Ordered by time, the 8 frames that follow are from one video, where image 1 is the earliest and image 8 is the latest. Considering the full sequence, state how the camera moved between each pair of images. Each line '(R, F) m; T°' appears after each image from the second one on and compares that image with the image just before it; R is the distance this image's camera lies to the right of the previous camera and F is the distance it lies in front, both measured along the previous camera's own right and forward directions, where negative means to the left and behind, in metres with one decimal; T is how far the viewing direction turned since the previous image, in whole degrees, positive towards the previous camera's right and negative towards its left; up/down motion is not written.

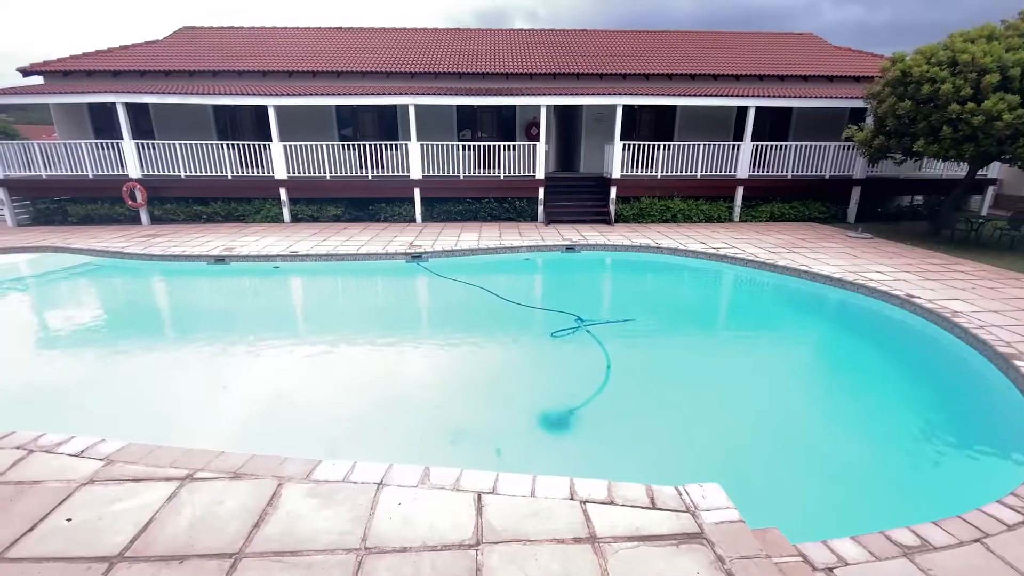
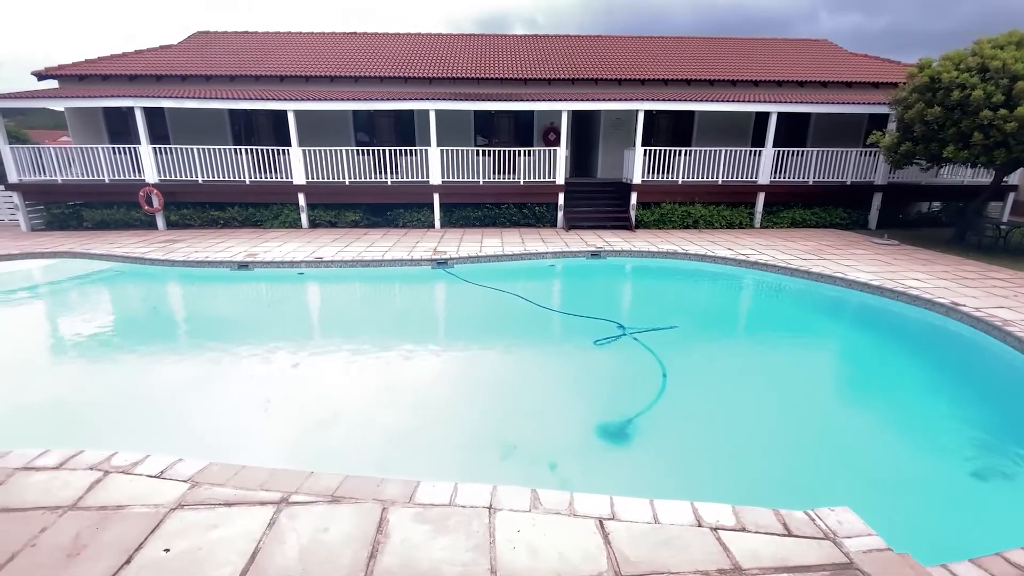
(-0.5, +0.1) m; 0°
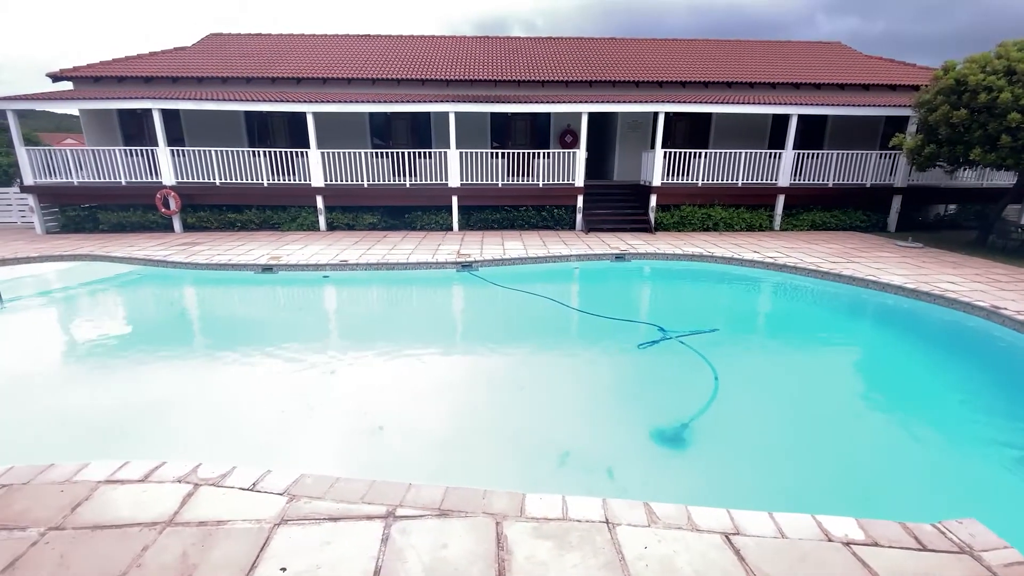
(-0.5, +0.1) m; 0°
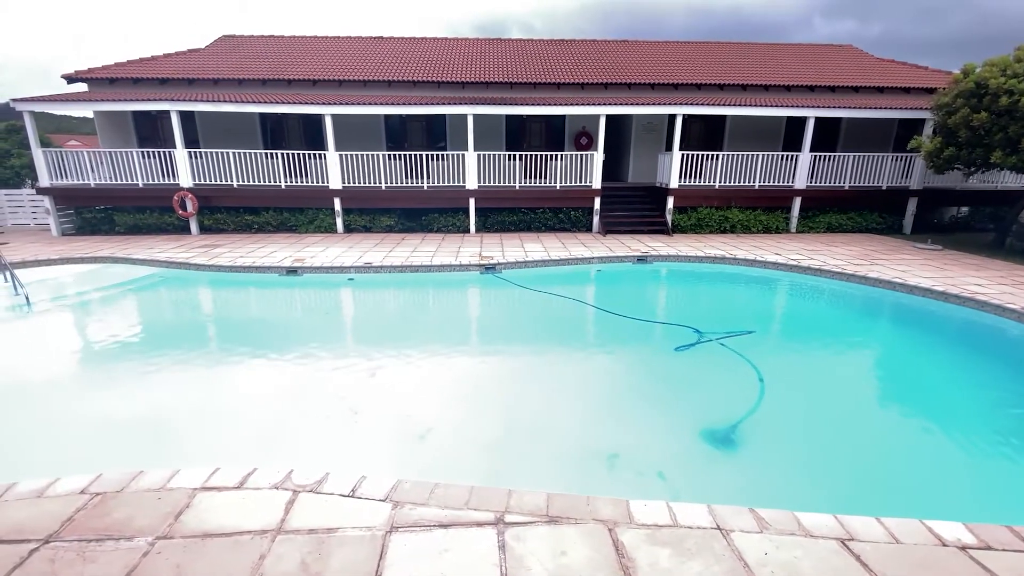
(-0.5, 0.0) m; 0°
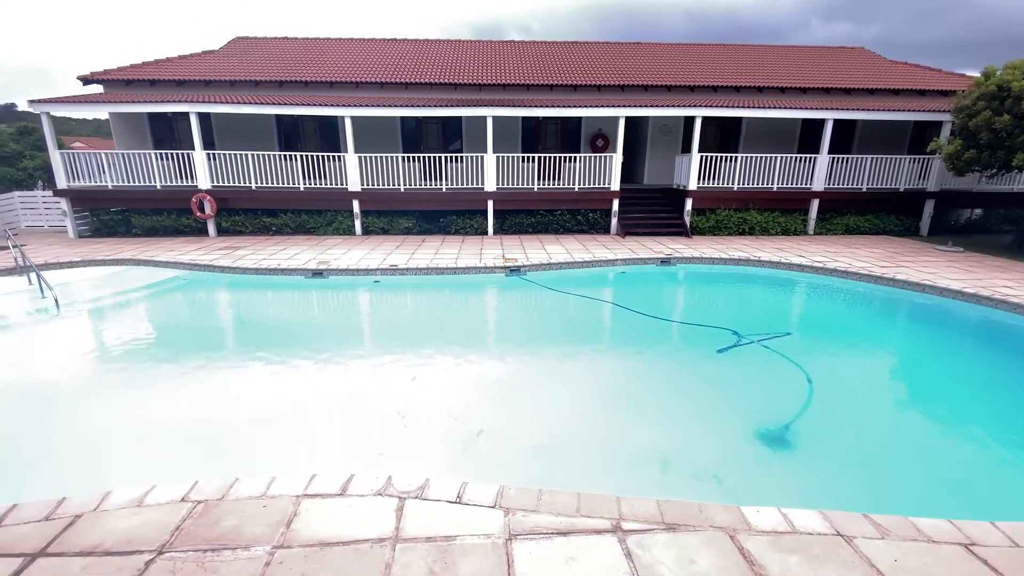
(-0.5, 0.0) m; 0°
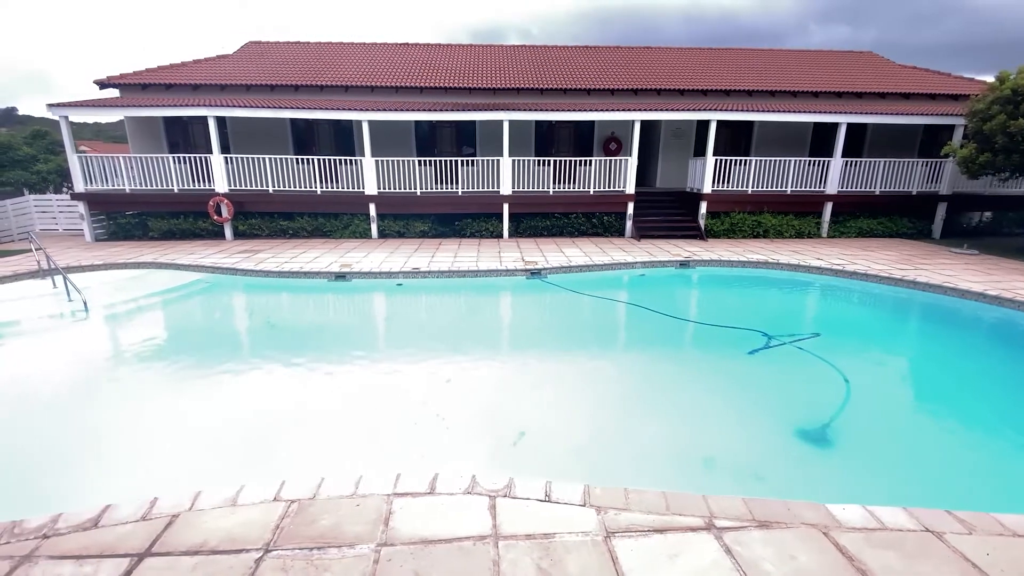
(-0.4, 0.0) m; 0°
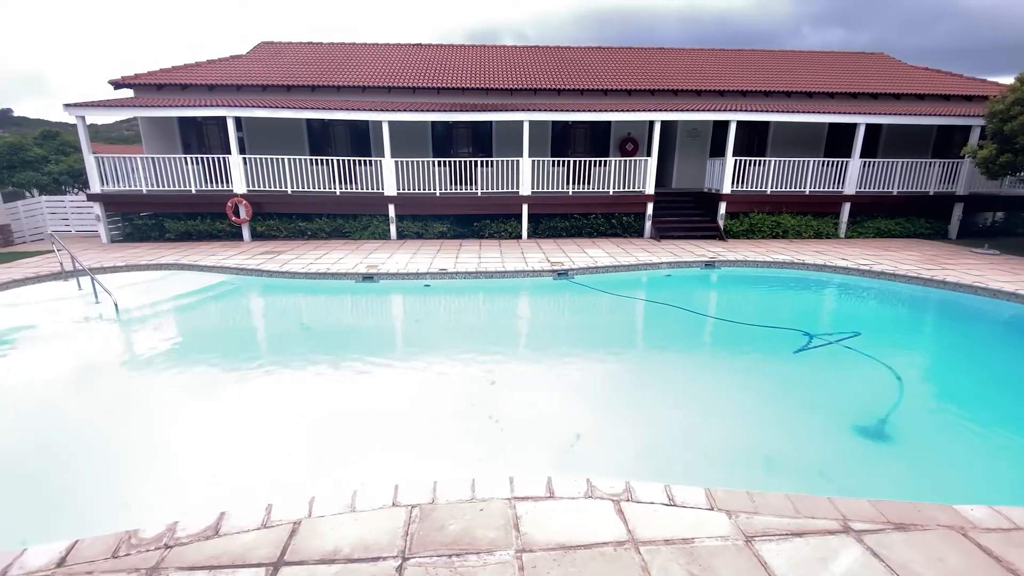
(-0.5, 0.0) m; 0°
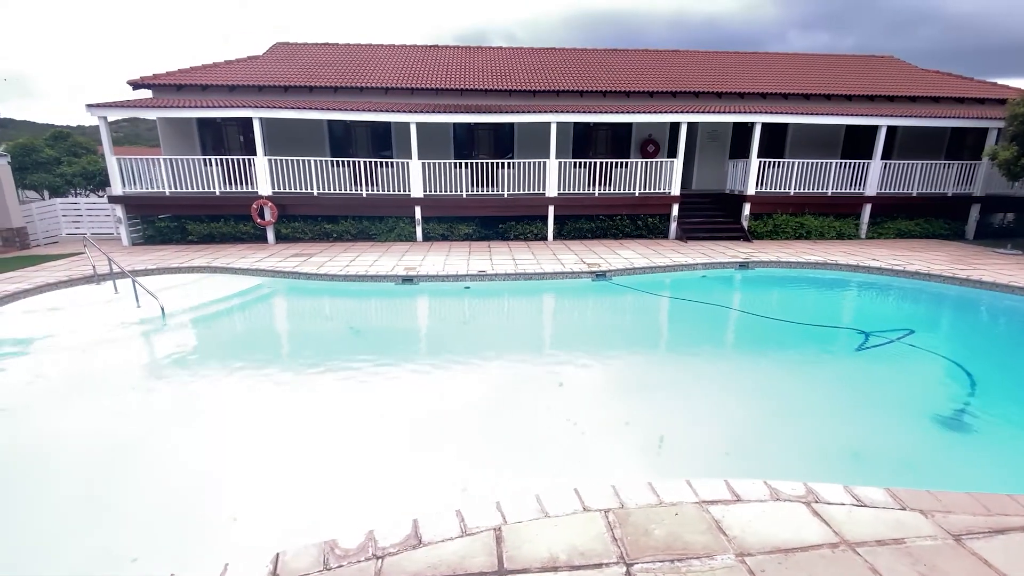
(-0.8, 0.0) m; +1°
